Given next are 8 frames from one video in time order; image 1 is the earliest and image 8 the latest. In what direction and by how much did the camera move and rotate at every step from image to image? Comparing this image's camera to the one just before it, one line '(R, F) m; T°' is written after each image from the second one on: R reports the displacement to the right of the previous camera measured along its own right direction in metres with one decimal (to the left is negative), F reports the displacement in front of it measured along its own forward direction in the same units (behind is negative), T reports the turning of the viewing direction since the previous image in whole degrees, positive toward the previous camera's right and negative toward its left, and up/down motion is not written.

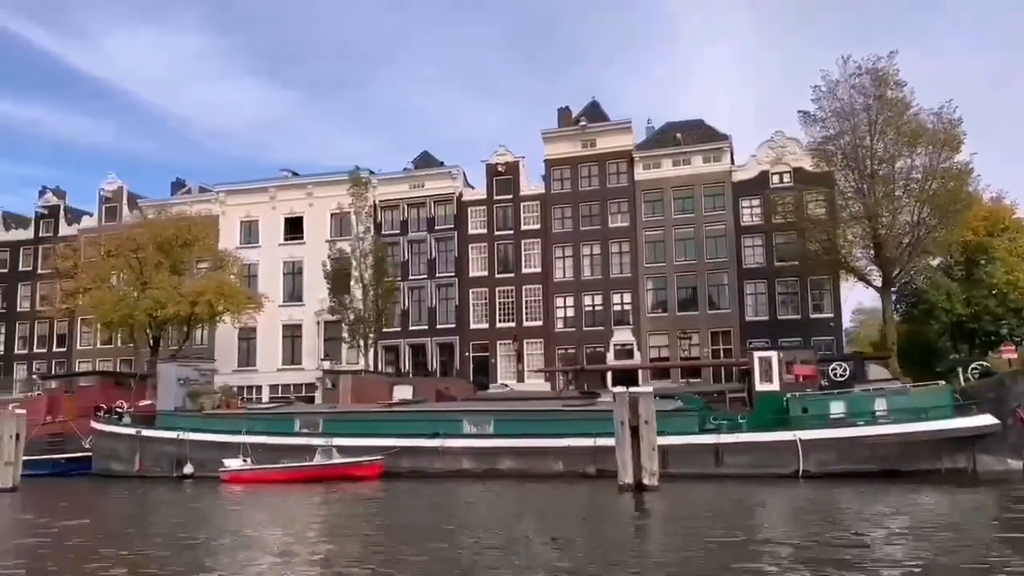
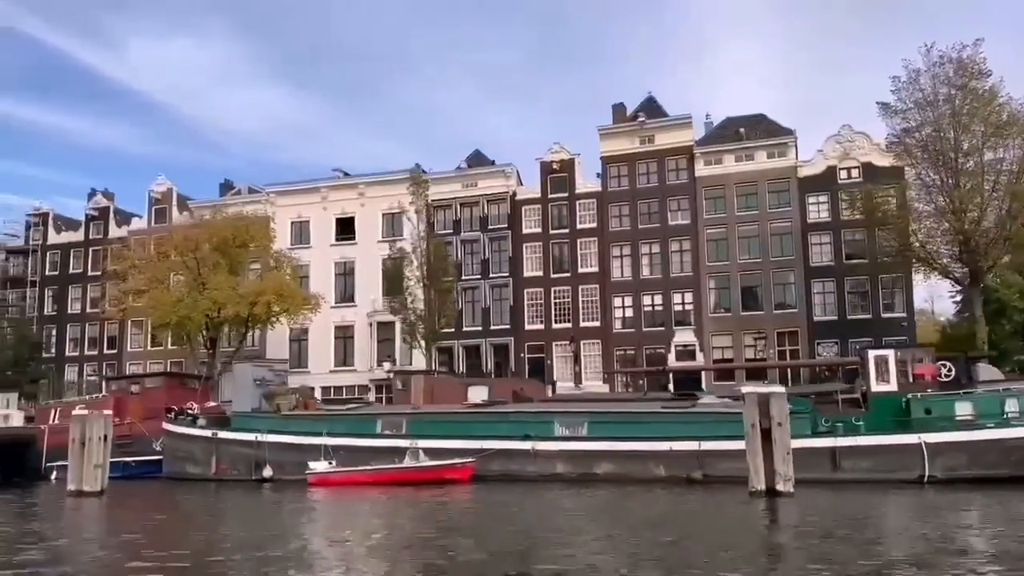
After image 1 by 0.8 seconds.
(-1.5, +0.7) m; -2°
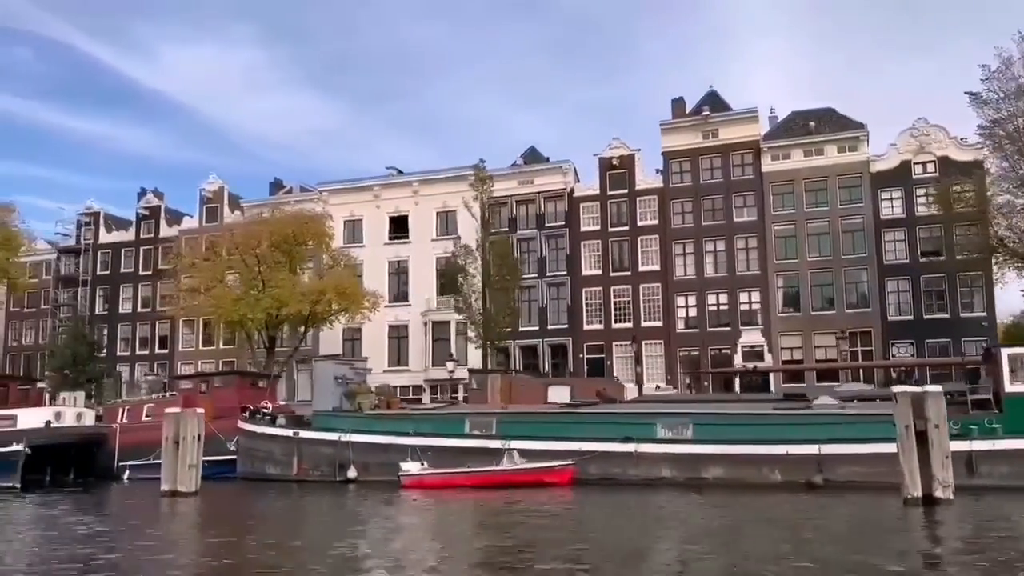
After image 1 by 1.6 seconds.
(-1.5, +0.8) m; -2°
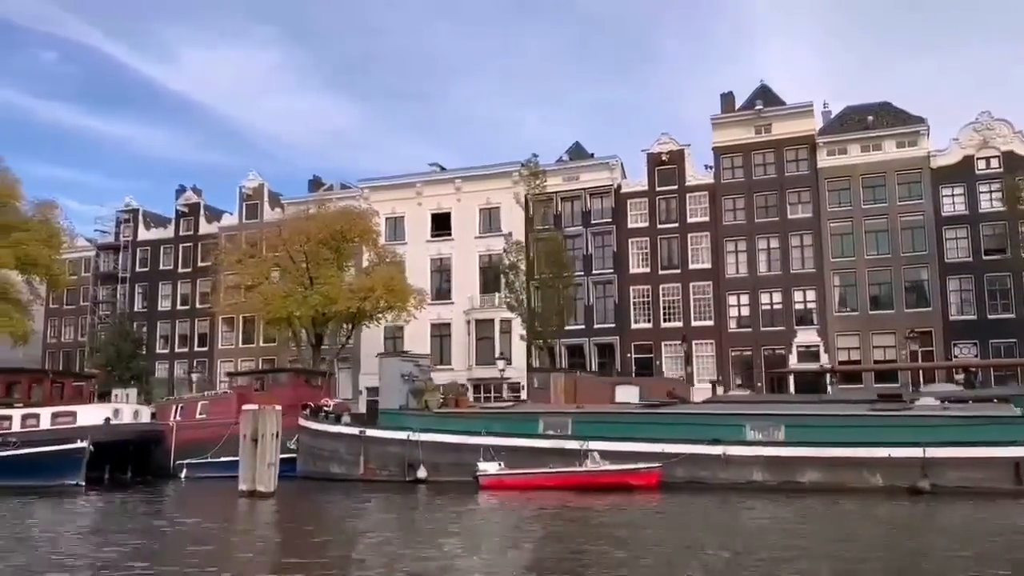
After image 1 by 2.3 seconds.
(-1.3, +0.6) m; -1°
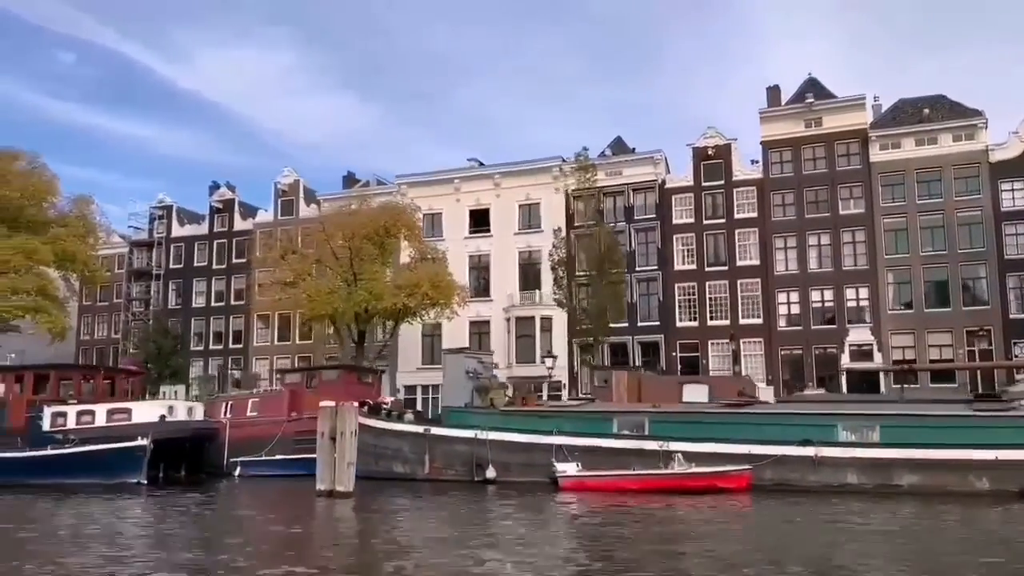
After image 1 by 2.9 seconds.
(-1.2, +0.6) m; -1°
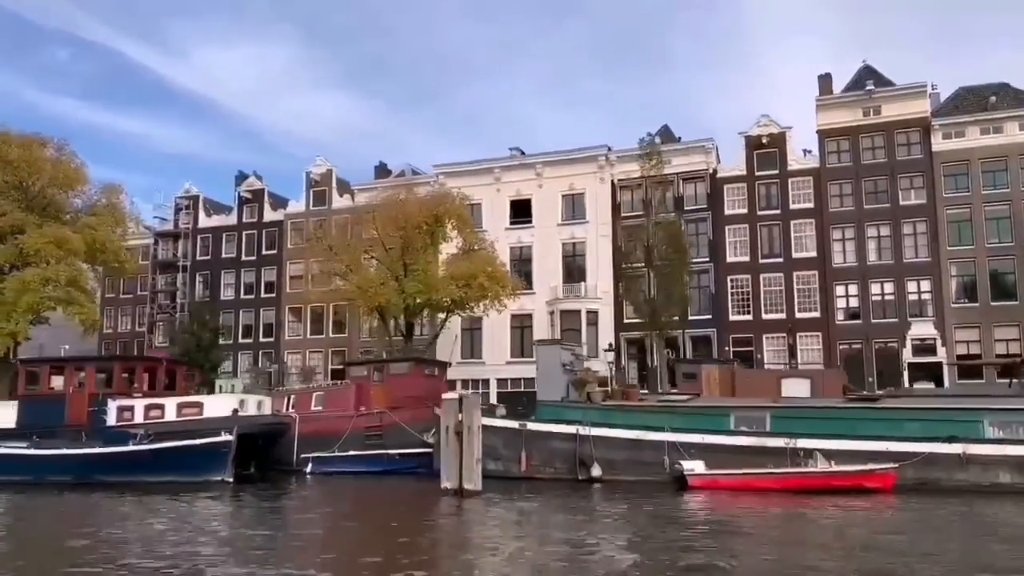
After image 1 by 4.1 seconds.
(-2.3, +1.1) m; 0°
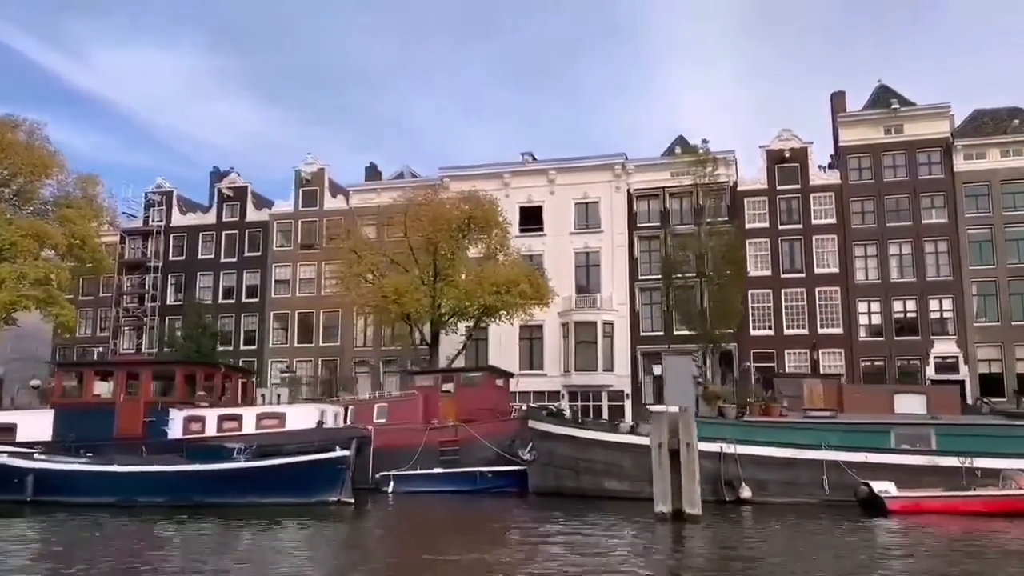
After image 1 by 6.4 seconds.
(-4.3, +1.7) m; +6°
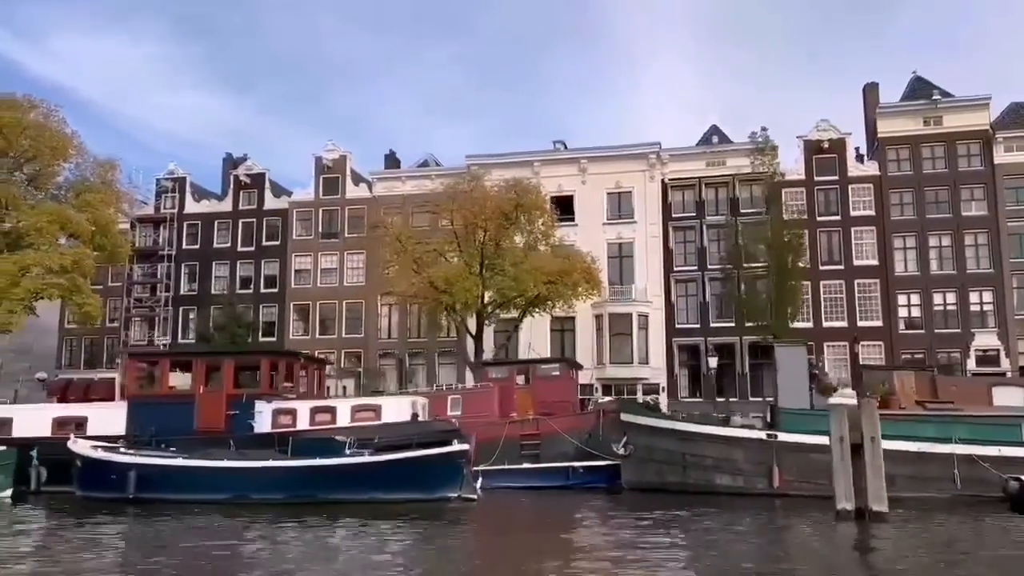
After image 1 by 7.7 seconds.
(-2.7, +0.8) m; +2°
